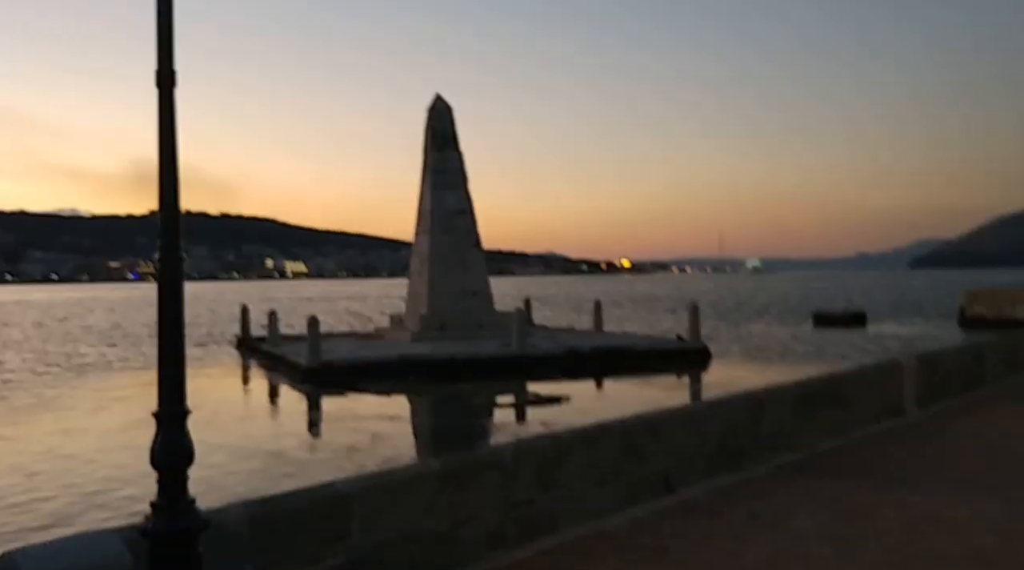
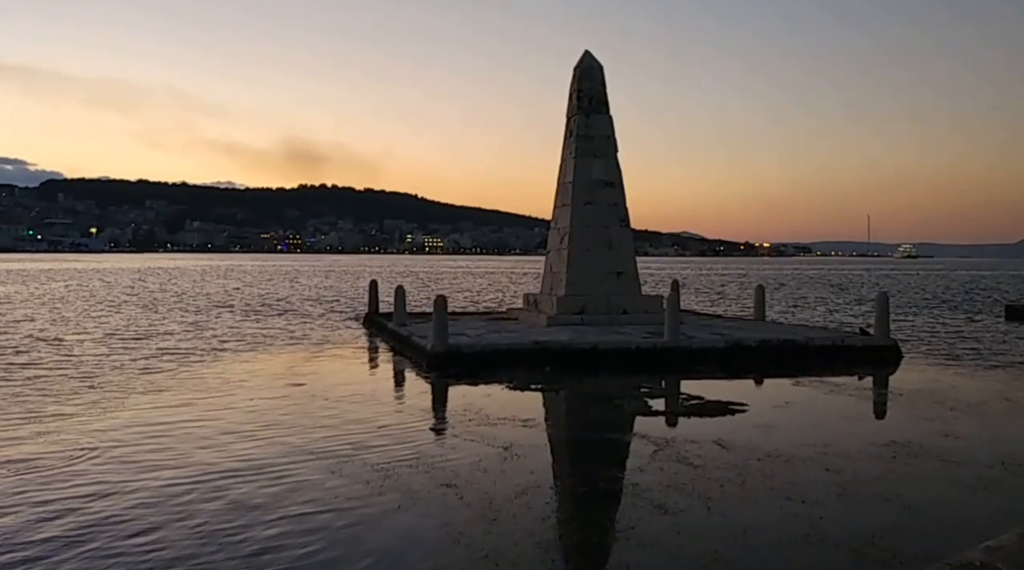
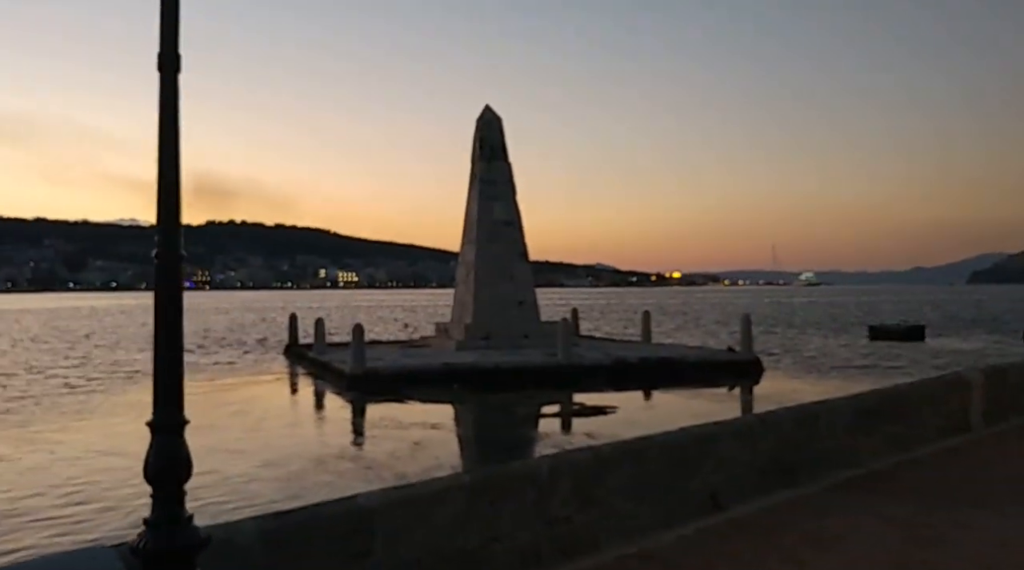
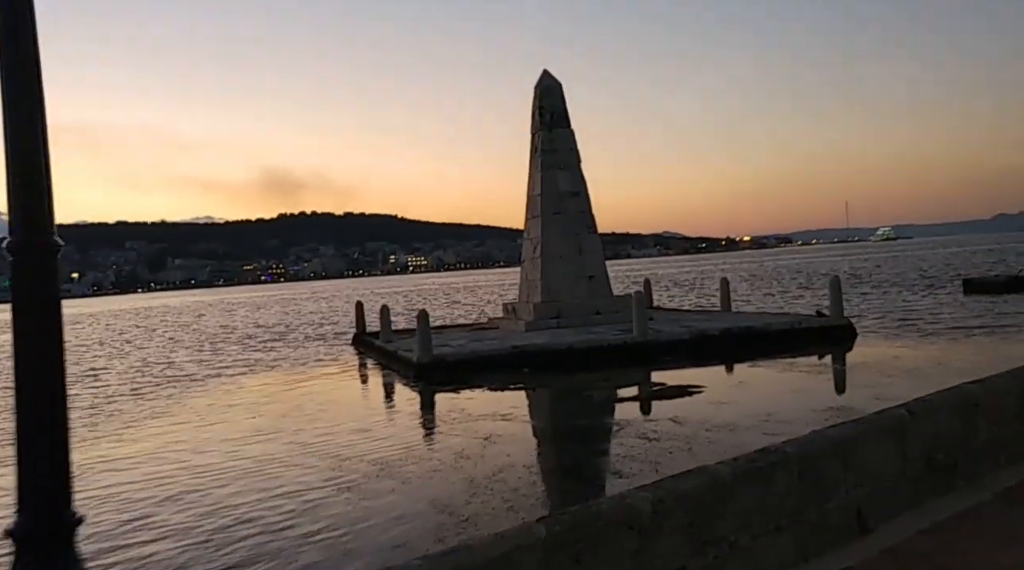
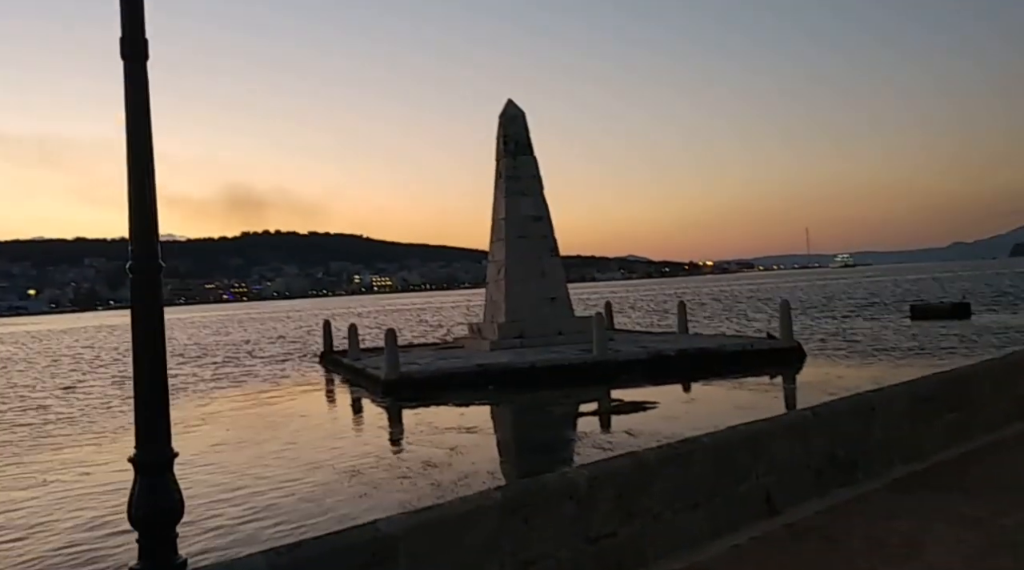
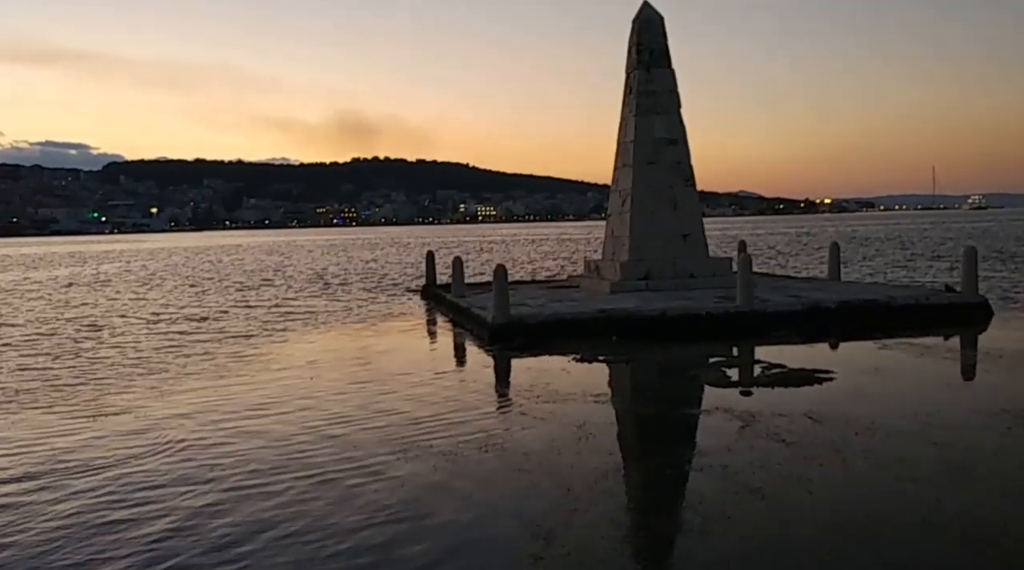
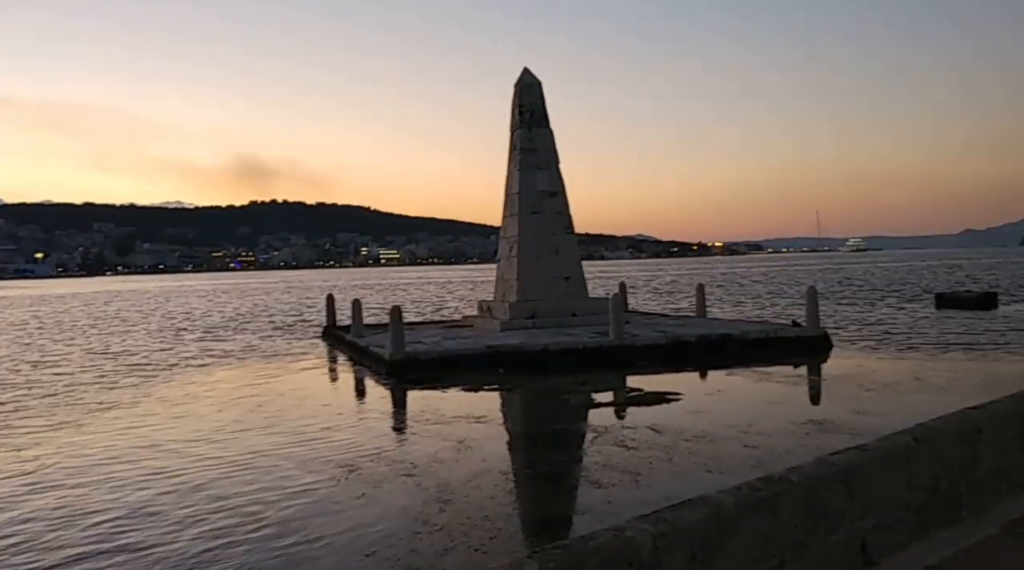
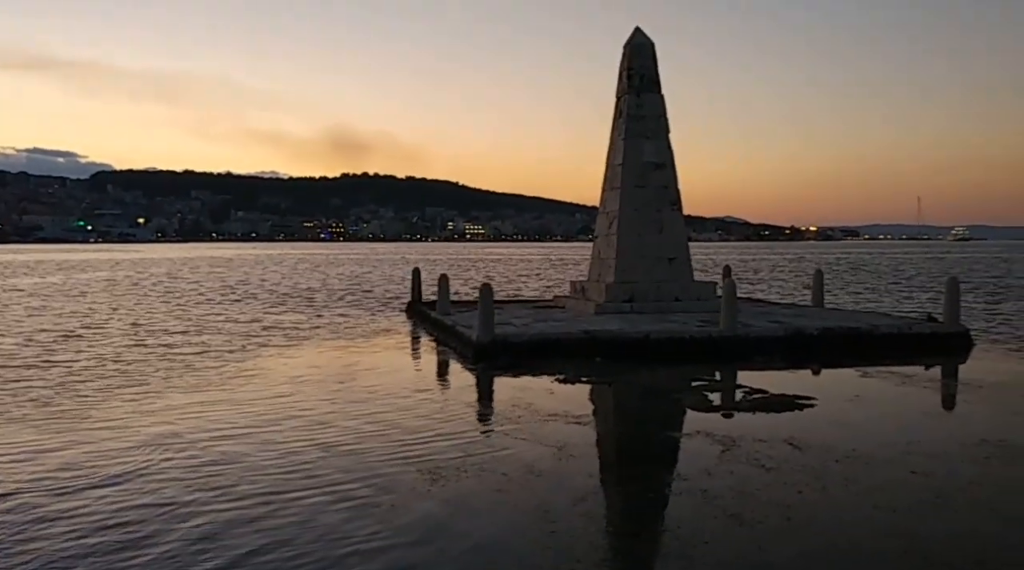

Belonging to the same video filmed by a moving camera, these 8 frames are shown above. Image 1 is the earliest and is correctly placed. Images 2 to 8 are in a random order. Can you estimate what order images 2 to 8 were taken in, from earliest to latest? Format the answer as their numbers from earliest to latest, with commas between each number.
3, 5, 4, 7, 2, 6, 8
